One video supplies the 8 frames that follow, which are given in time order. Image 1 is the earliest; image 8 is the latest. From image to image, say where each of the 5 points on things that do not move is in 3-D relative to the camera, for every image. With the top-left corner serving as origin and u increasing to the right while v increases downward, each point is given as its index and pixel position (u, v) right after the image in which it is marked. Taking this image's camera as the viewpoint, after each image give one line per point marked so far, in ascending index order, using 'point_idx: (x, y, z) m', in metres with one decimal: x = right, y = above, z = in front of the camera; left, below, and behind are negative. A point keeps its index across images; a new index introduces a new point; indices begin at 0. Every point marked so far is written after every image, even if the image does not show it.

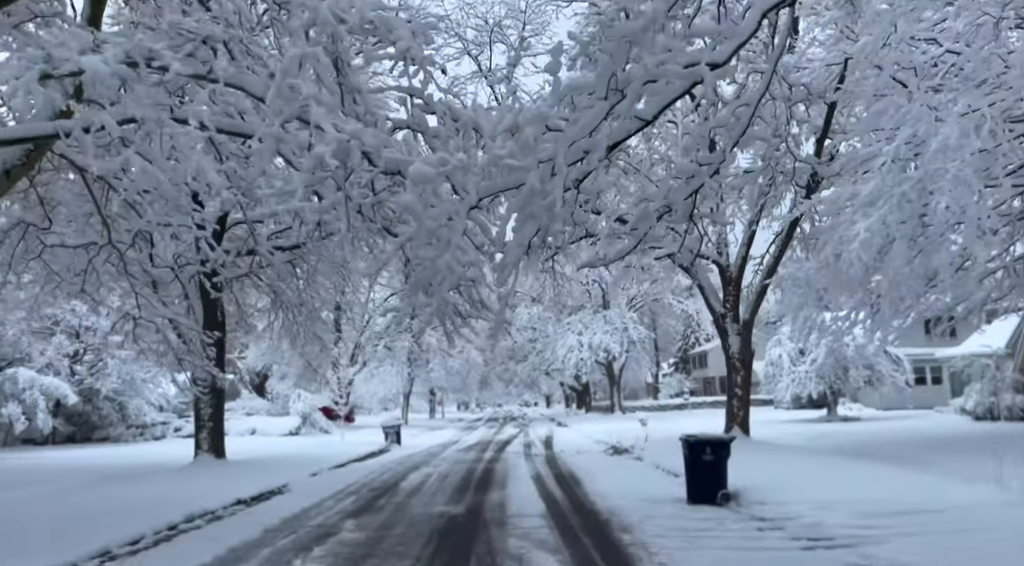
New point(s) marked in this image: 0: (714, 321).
0: (+4.1, -0.7, +16.1) m
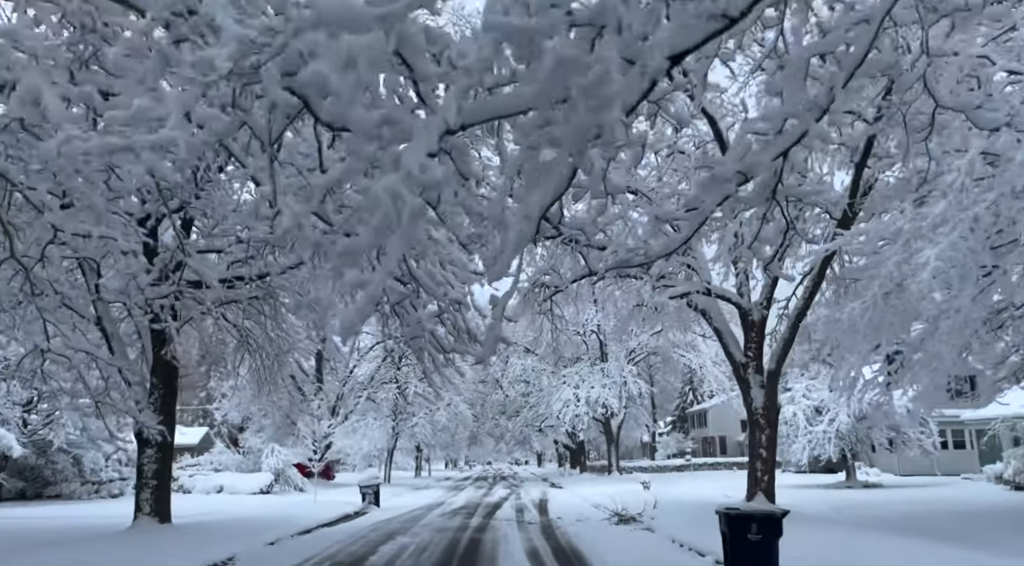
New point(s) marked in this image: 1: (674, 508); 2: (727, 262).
0: (+3.9, -1.5, +14.2) m
1: (+3.3, -4.5, +16.2) m
2: (+3.8, +0.4, +14.2) m
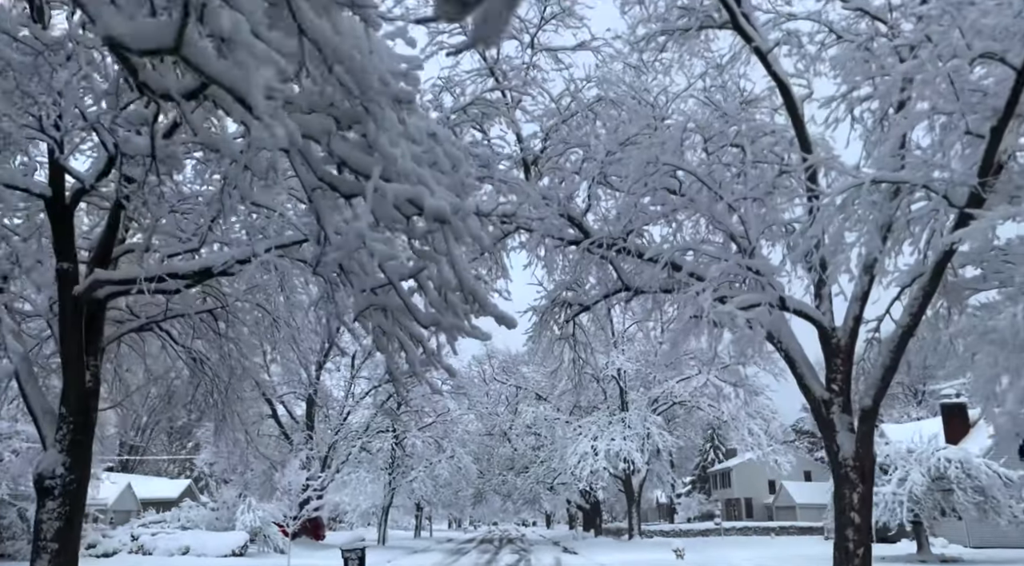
0: (+4.1, -1.7, +11.0) m
1: (+3.4, -4.8, +12.7) m
2: (+4.0, +0.2, +11.1) m
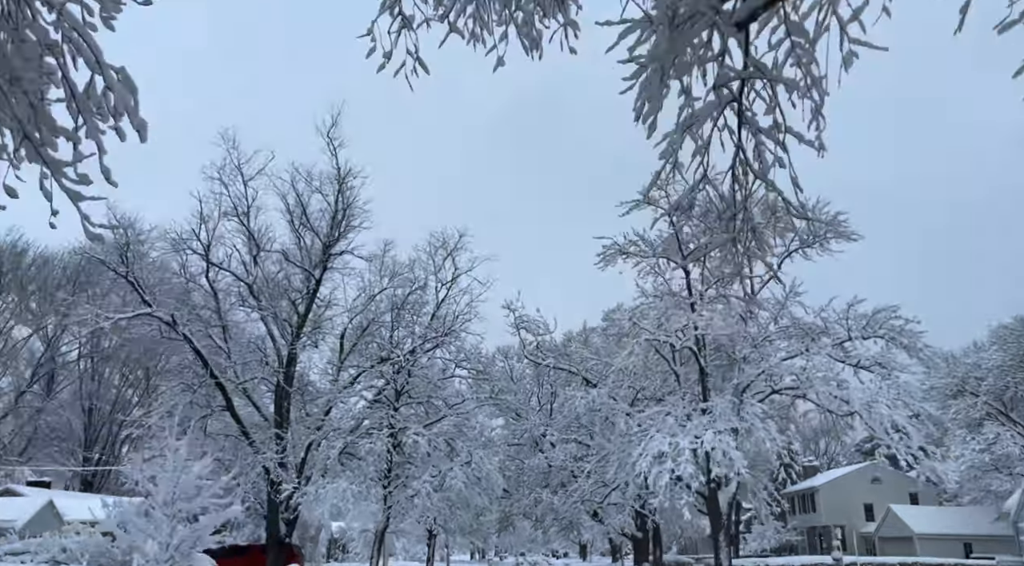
0: (+4.6, +0.6, +2.4) m
1: (+3.9, -2.5, +4.0) m
2: (+4.5, +2.6, +2.6) m
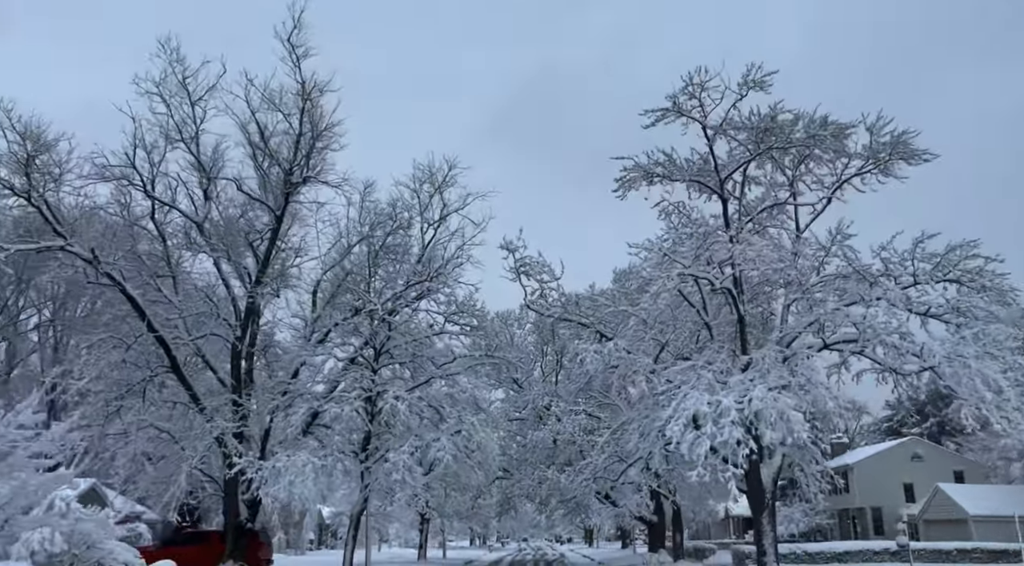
0: (+4.5, +1.9, -1.6) m
1: (+3.9, -1.2, +0.1) m
2: (+4.4, +3.8, -1.4) m
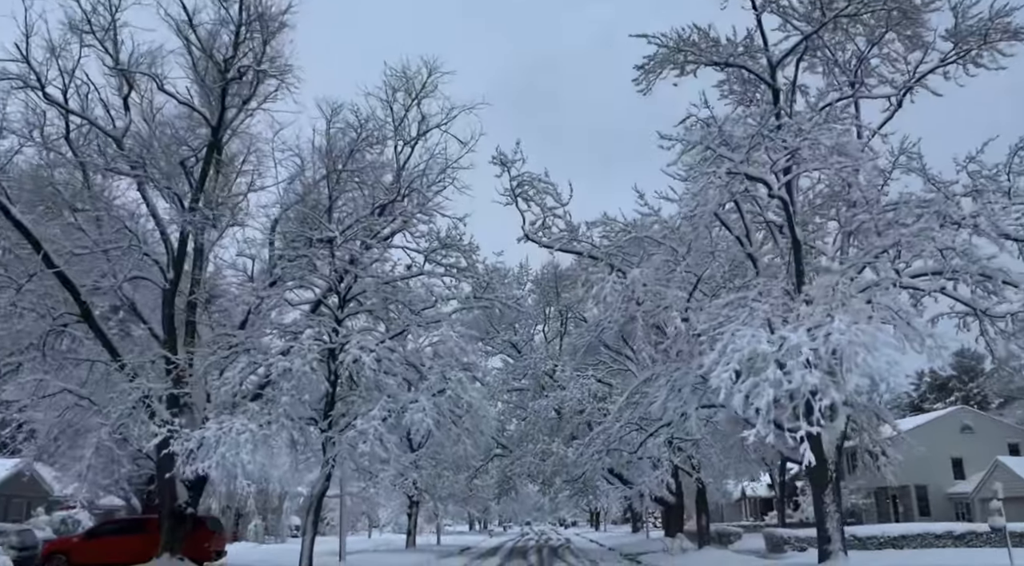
0: (+4.3, +3.1, -5.6) m
1: (+3.7, 0.0, -3.8) m
2: (+4.2, +5.0, -5.4) m
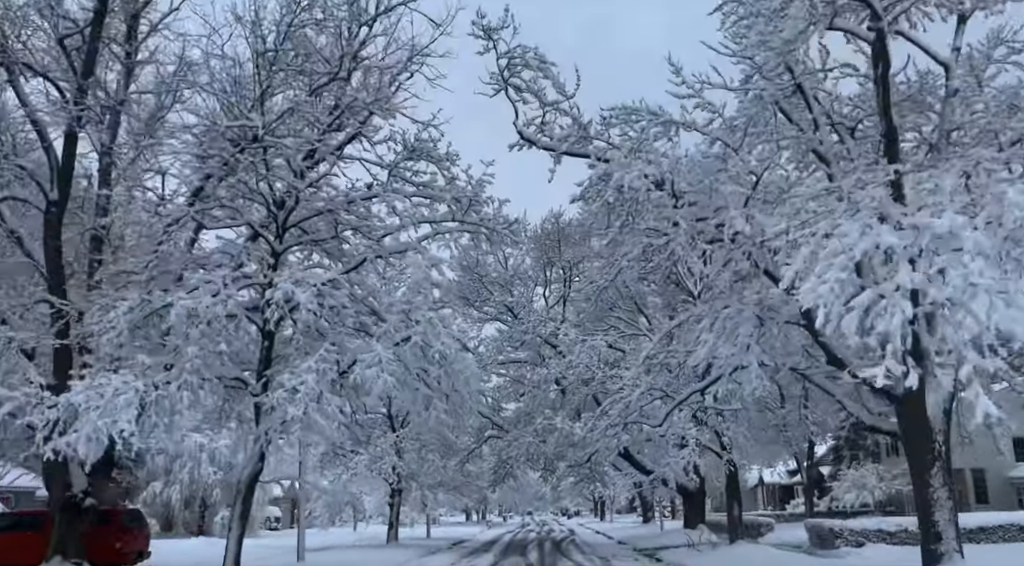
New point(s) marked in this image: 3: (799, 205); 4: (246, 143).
0: (+4.1, +4.1, -9.7) m
1: (+3.6, +1.0, -7.9) m
2: (+4.0, +6.1, -9.5) m
3: (+3.3, +0.9, +9.4) m
4: (-4.2, +2.2, +12.8) m
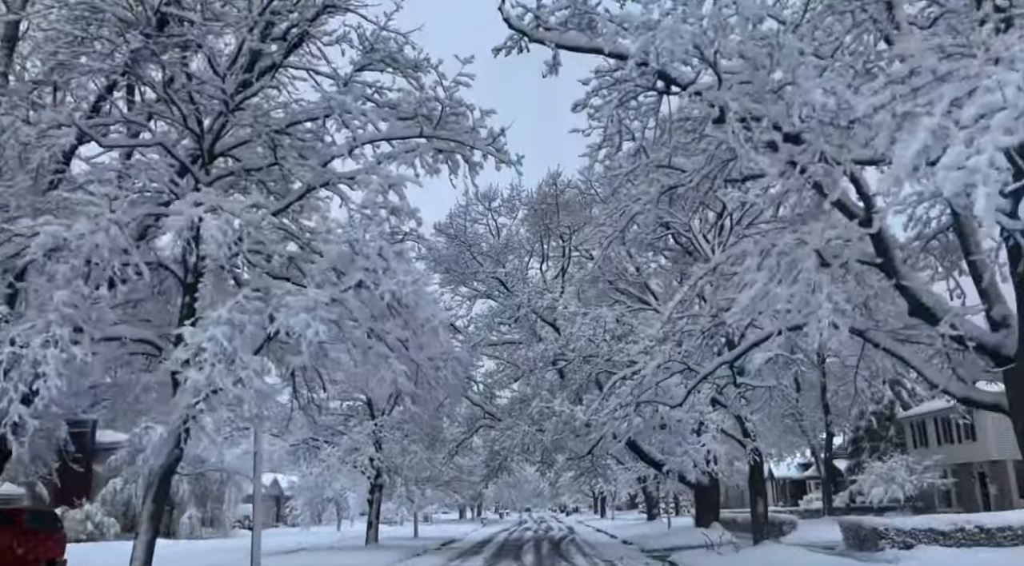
0: (+4.0, +4.8, -12.4) m
1: (+3.4, +1.7, -10.6) m
2: (+3.9, +6.8, -12.3) m
3: (+3.1, +1.6, +6.7) m
4: (-4.4, +2.9, +10.0) m
